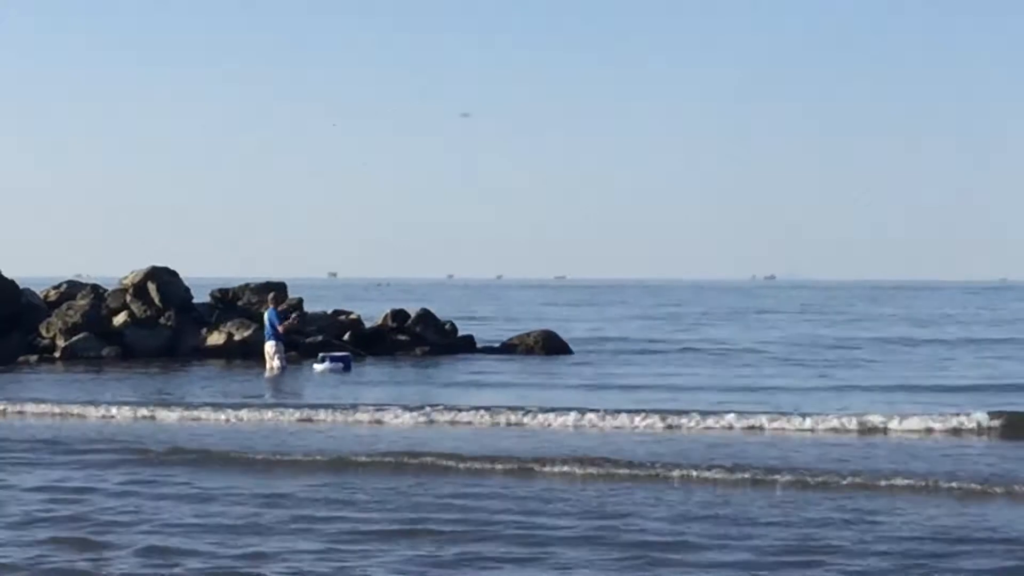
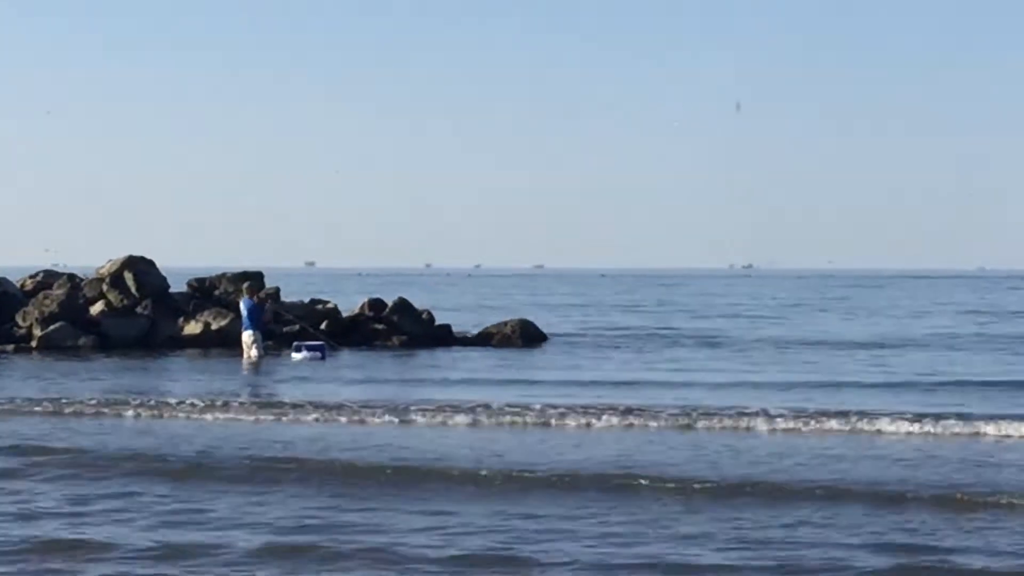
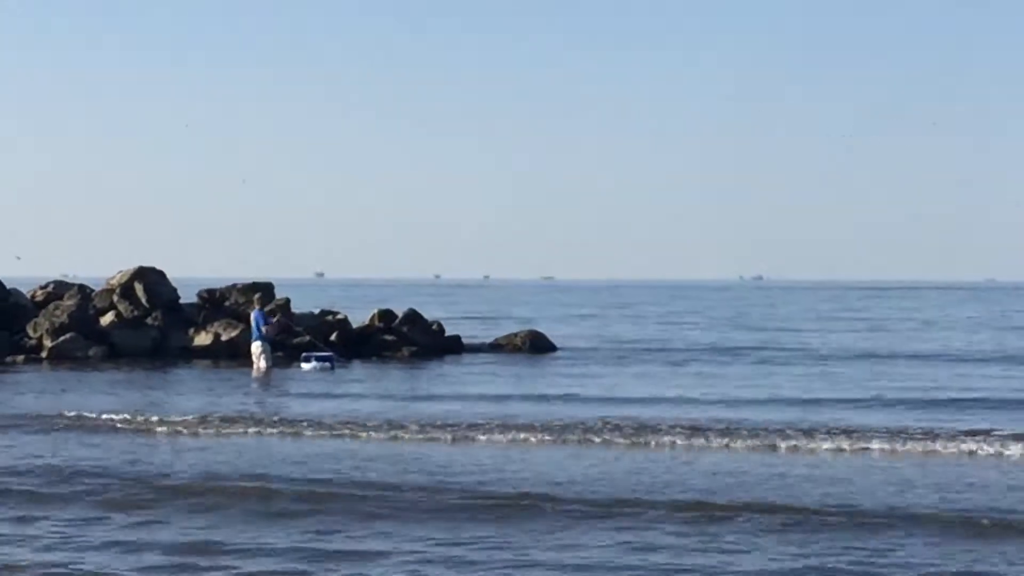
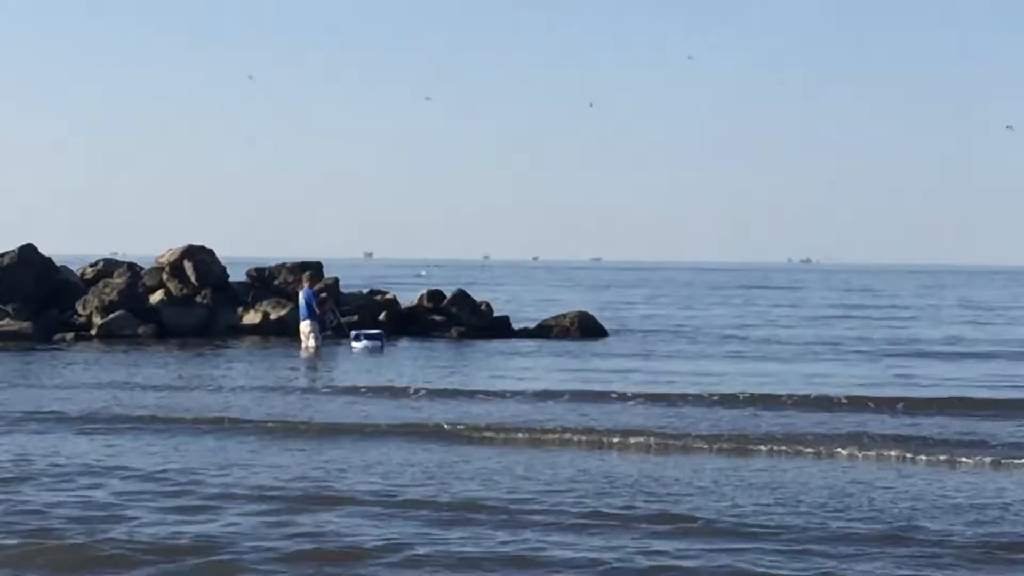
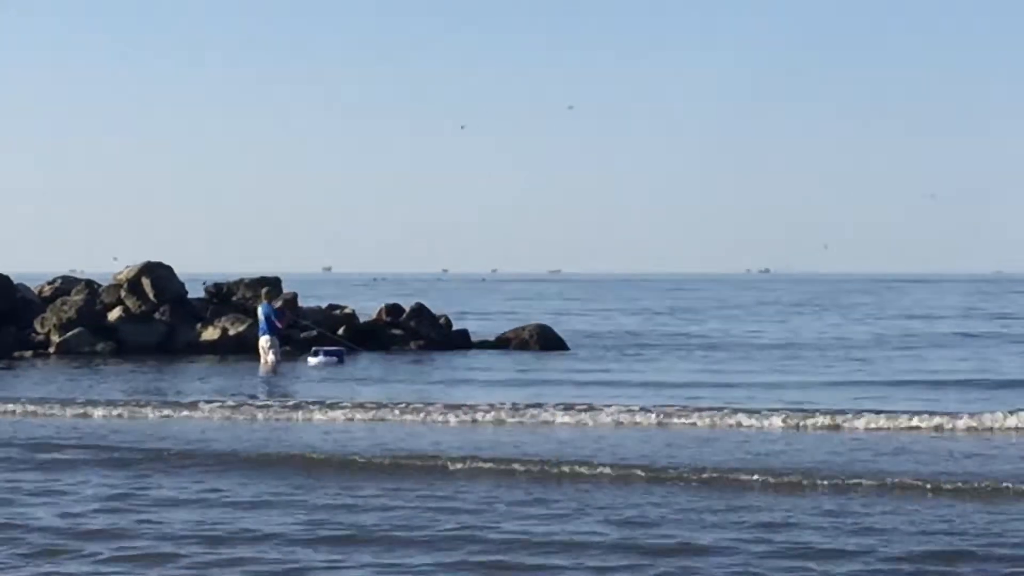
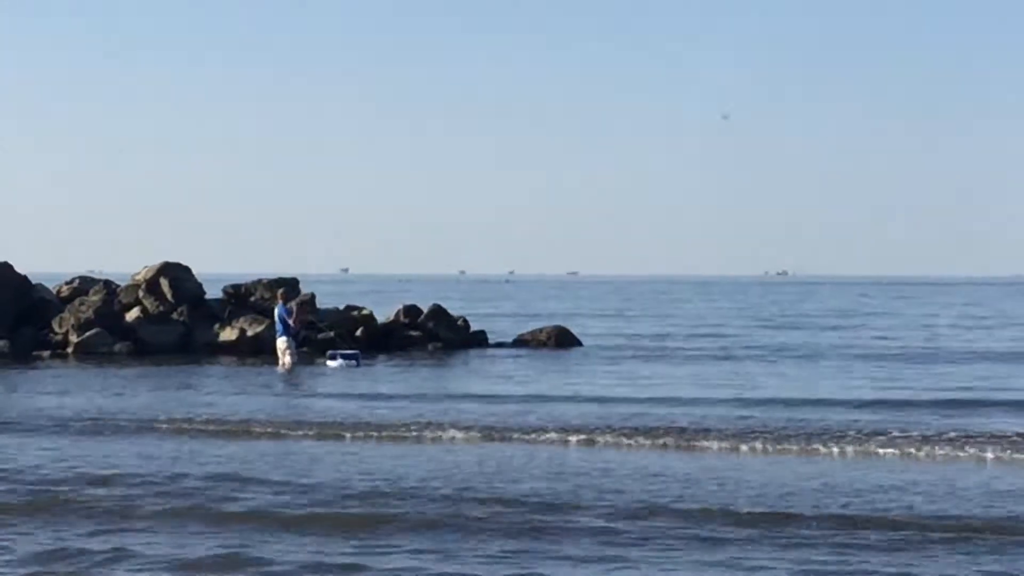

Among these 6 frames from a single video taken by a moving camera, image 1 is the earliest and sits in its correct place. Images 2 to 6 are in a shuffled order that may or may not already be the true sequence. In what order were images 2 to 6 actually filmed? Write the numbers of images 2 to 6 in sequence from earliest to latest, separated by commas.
5, 2, 3, 6, 4
